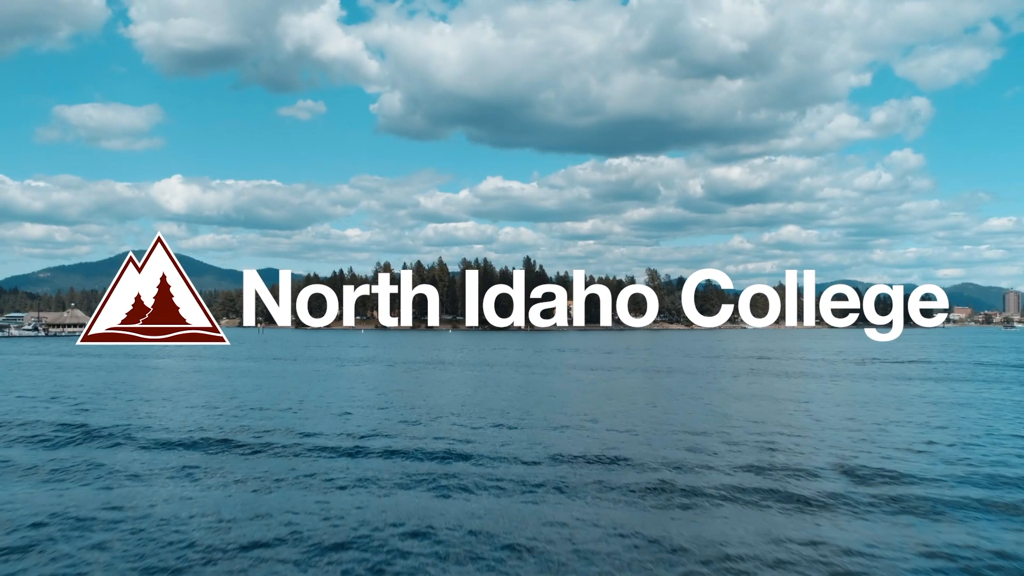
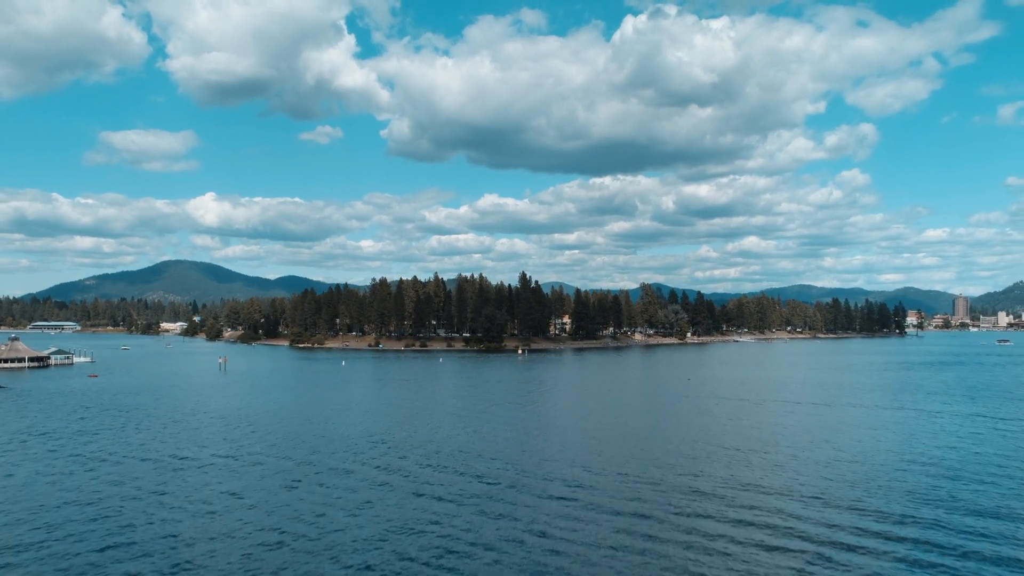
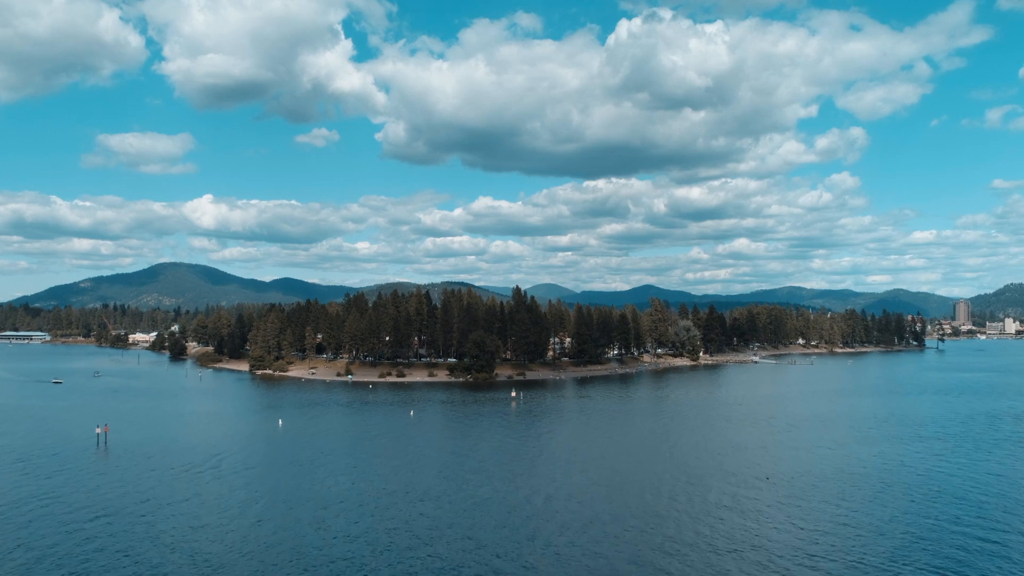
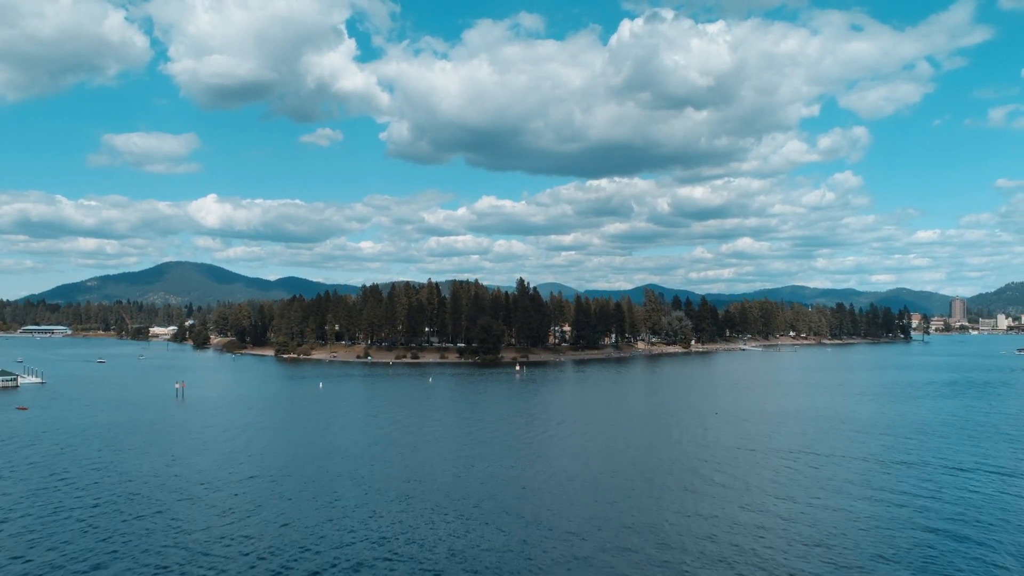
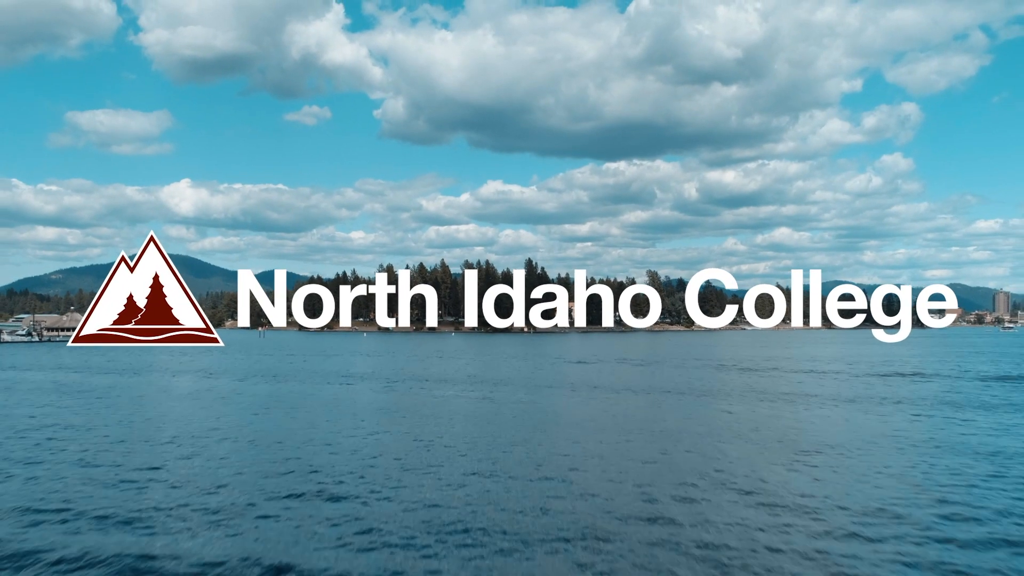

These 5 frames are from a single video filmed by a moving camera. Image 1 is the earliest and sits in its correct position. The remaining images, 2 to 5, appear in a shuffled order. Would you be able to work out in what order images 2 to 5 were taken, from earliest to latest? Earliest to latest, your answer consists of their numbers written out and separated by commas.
5, 2, 4, 3
